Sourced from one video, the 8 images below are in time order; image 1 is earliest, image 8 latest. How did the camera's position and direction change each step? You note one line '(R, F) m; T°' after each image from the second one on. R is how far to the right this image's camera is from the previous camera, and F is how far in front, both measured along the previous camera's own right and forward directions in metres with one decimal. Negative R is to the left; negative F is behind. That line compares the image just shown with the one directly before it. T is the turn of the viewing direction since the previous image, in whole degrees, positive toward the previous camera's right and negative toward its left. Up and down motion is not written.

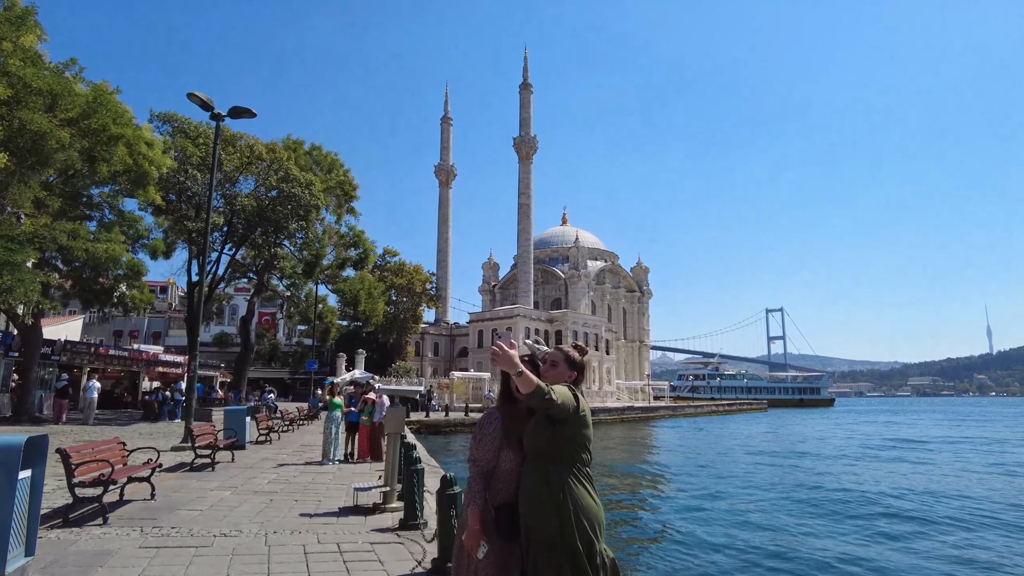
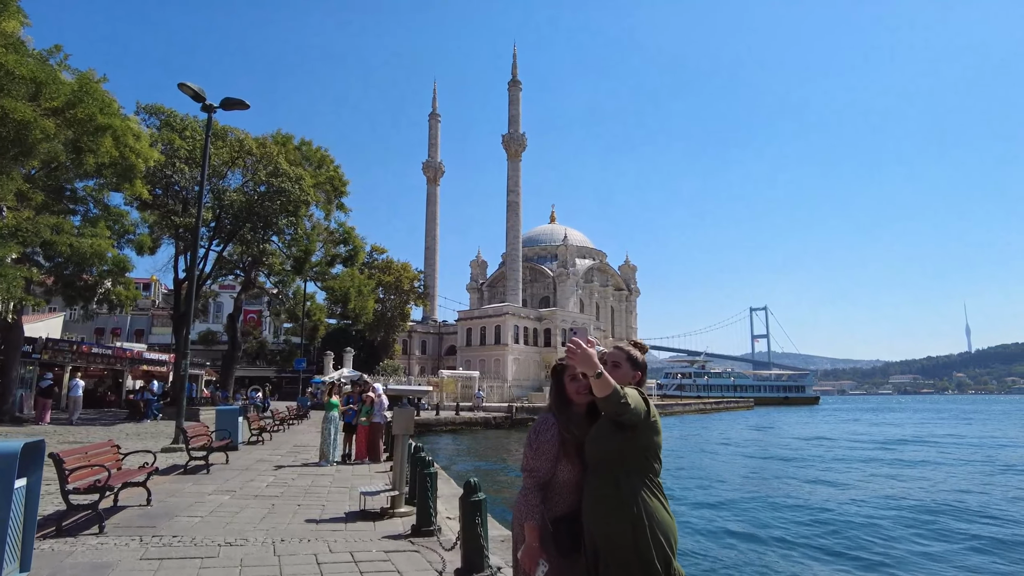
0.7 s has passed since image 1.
(-0.3, +0.3) m; +1°
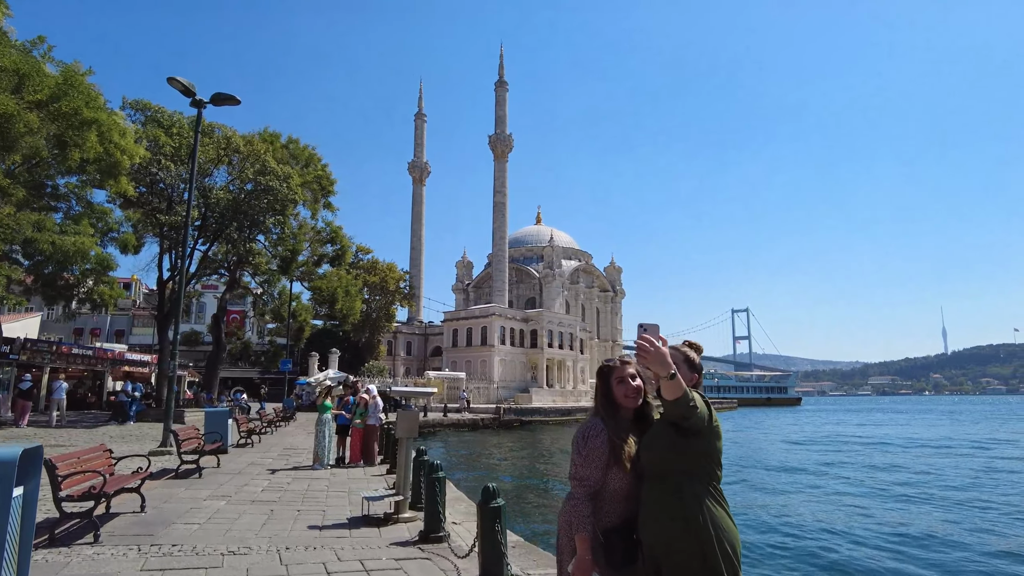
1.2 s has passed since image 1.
(-0.2, +0.2) m; +1°
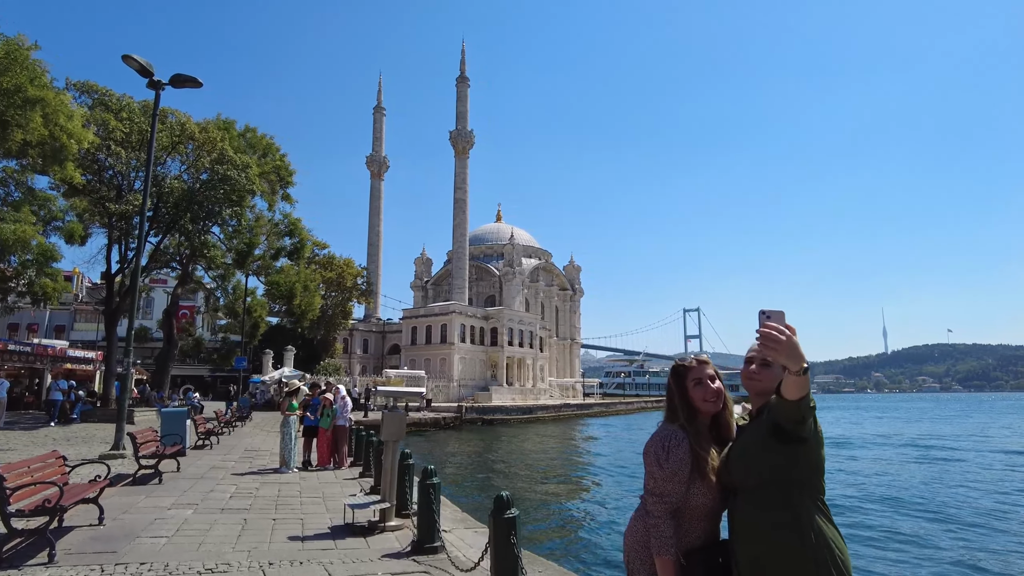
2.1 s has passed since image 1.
(-0.4, +0.3) m; +4°
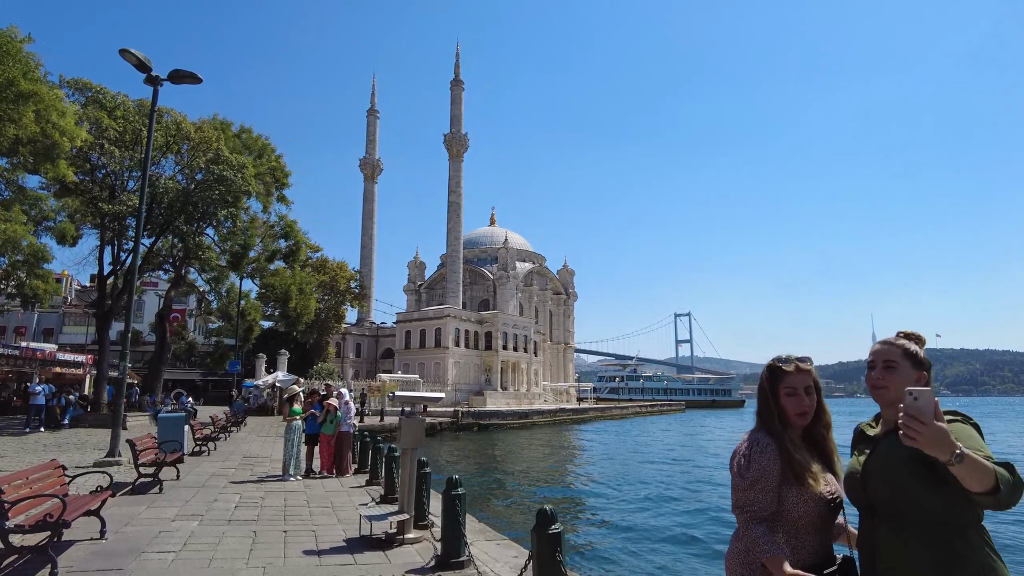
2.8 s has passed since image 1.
(-0.3, +0.3) m; +1°
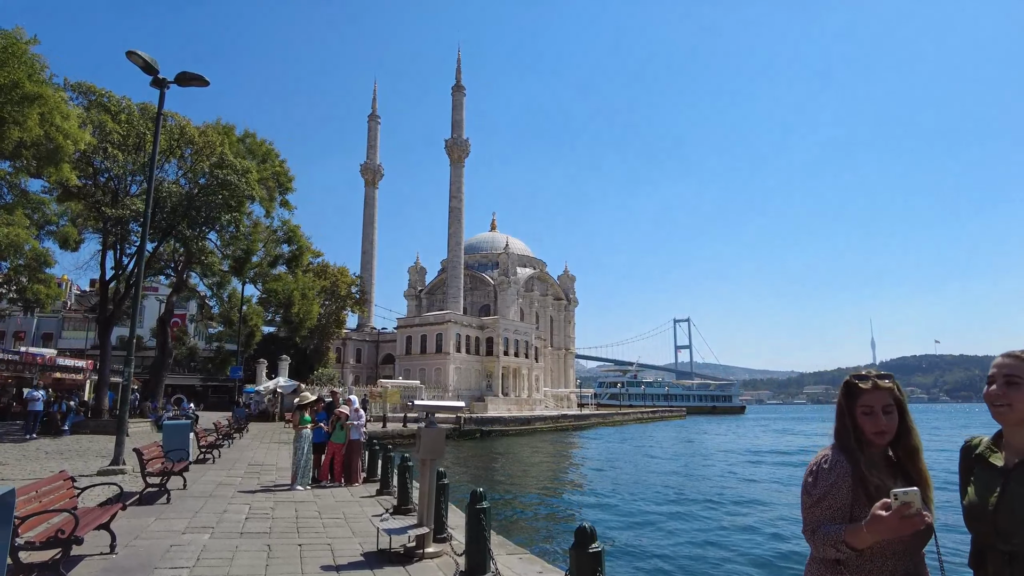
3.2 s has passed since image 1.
(-0.2, +0.2) m; 0°
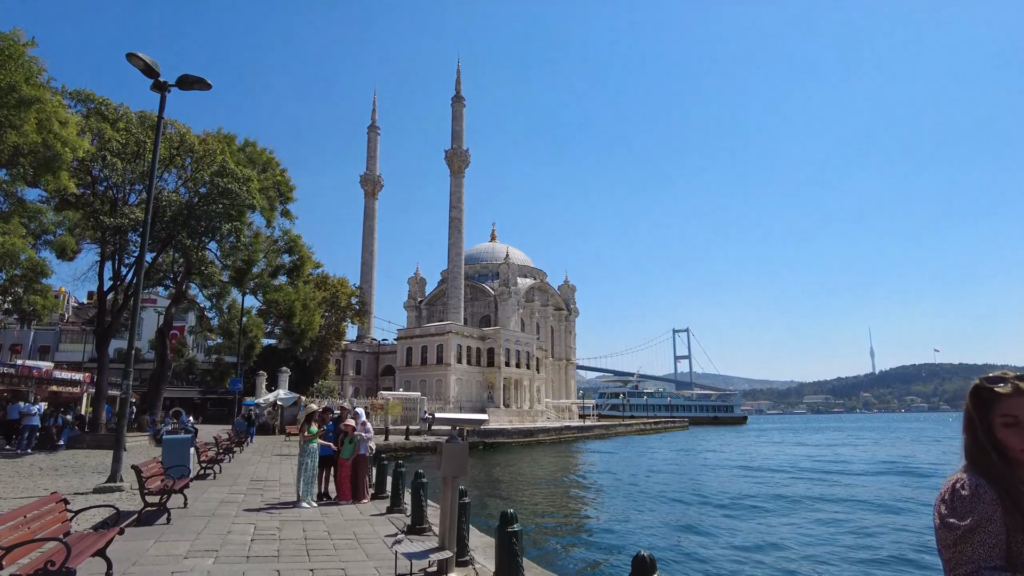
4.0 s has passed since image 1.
(-0.2, +0.4) m; 0°
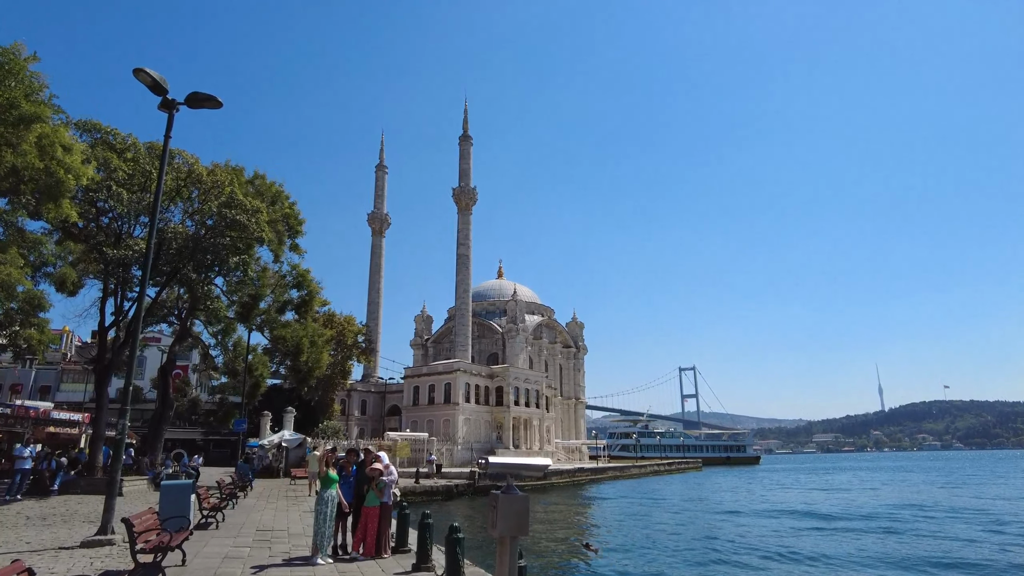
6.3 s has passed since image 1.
(-0.4, +0.9) m; 0°
